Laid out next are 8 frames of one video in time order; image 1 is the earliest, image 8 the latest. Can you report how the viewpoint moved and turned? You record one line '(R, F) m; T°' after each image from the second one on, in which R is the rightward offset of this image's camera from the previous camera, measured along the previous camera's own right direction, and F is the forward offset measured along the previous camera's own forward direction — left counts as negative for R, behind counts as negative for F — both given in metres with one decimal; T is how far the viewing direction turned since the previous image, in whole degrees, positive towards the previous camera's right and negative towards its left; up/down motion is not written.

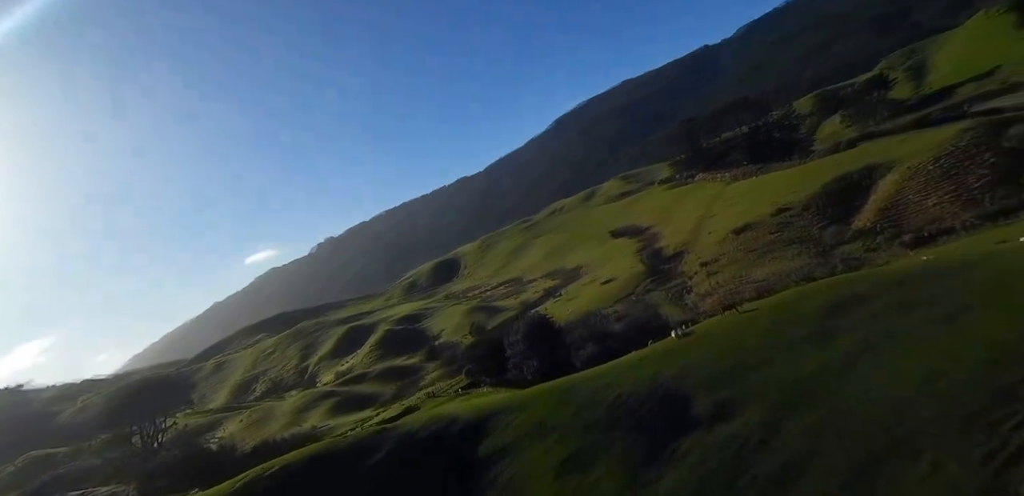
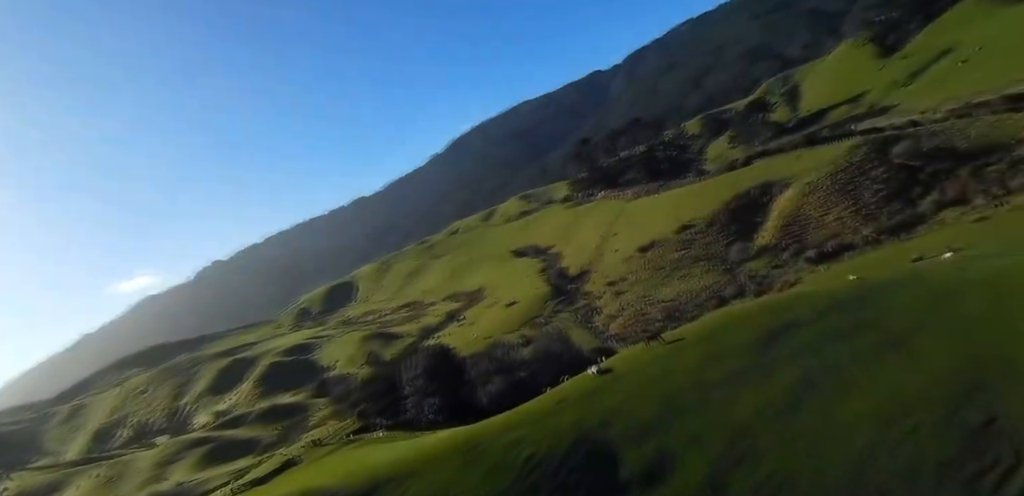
(+0.3, +4.6) m; +8°
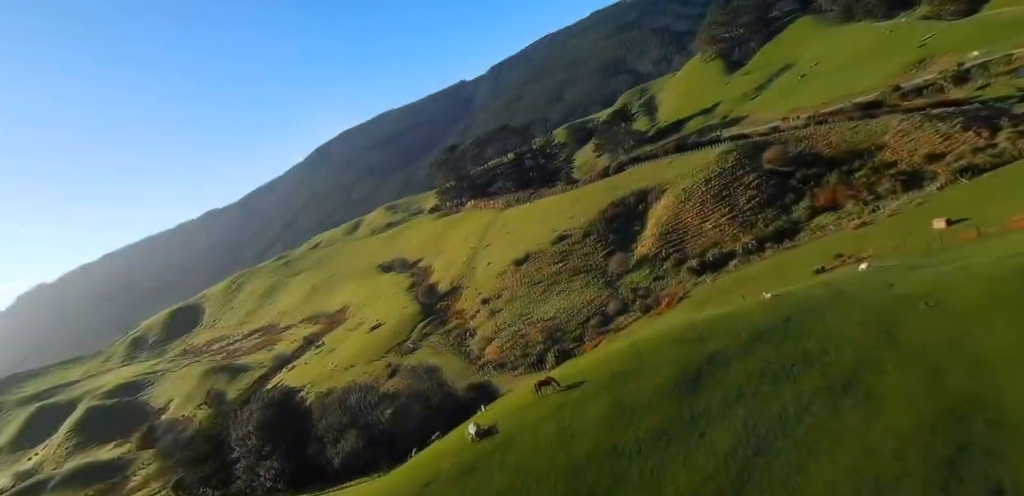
(+0.6, +6.6) m; +10°
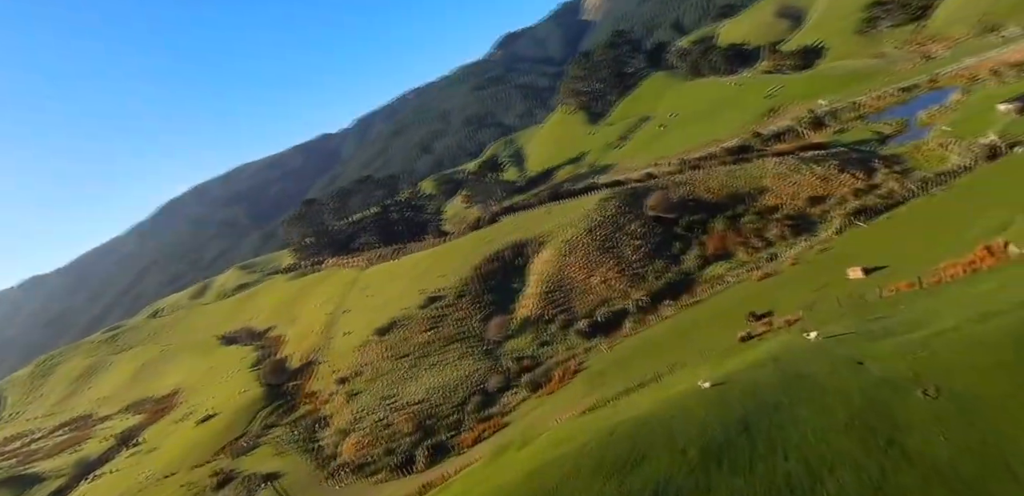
(+0.9, +8.6) m; +10°
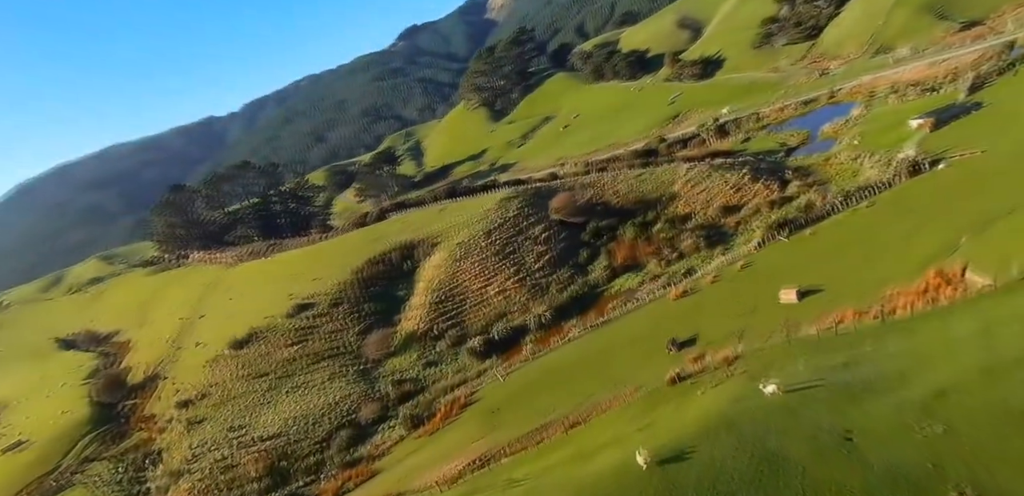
(+0.7, +7.0) m; +8°
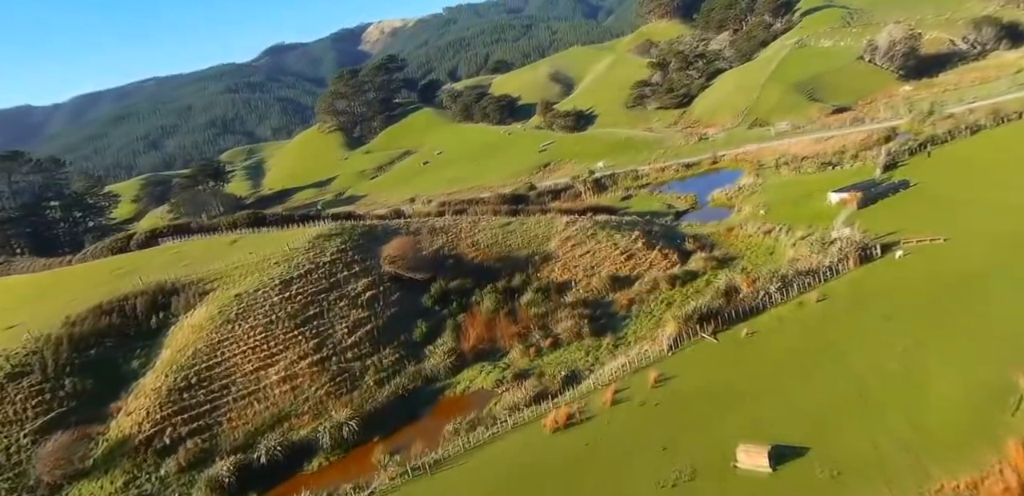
(+2.3, +15.9) m; +11°
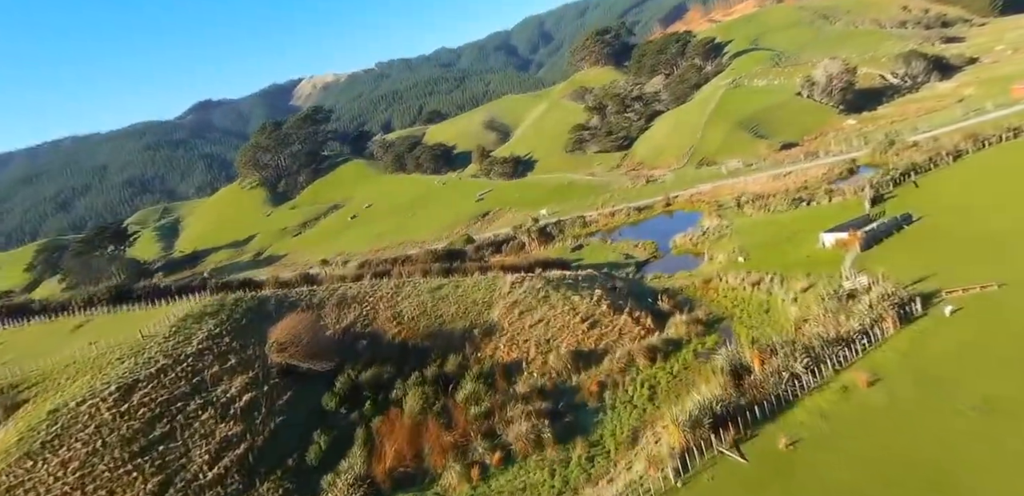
(+0.6, +9.8) m; +5°
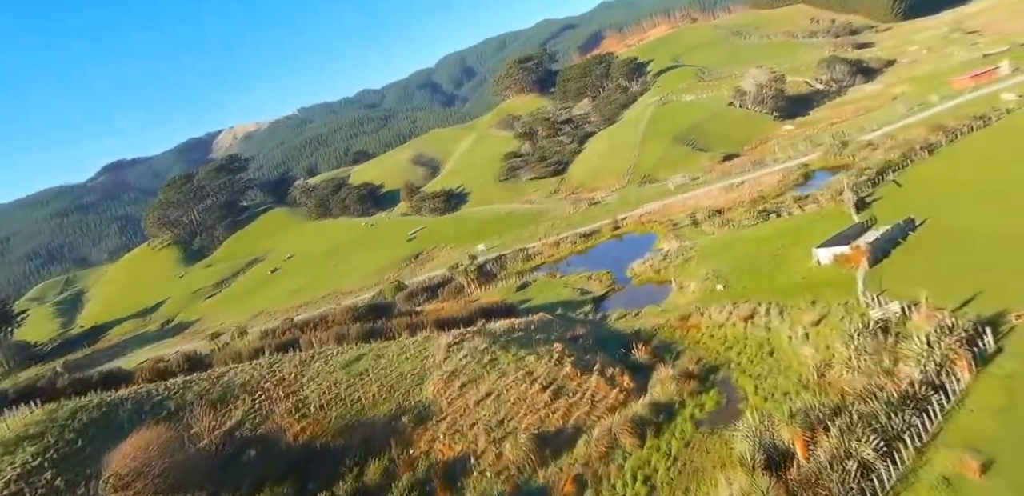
(+0.5, +8.4) m; +5°
